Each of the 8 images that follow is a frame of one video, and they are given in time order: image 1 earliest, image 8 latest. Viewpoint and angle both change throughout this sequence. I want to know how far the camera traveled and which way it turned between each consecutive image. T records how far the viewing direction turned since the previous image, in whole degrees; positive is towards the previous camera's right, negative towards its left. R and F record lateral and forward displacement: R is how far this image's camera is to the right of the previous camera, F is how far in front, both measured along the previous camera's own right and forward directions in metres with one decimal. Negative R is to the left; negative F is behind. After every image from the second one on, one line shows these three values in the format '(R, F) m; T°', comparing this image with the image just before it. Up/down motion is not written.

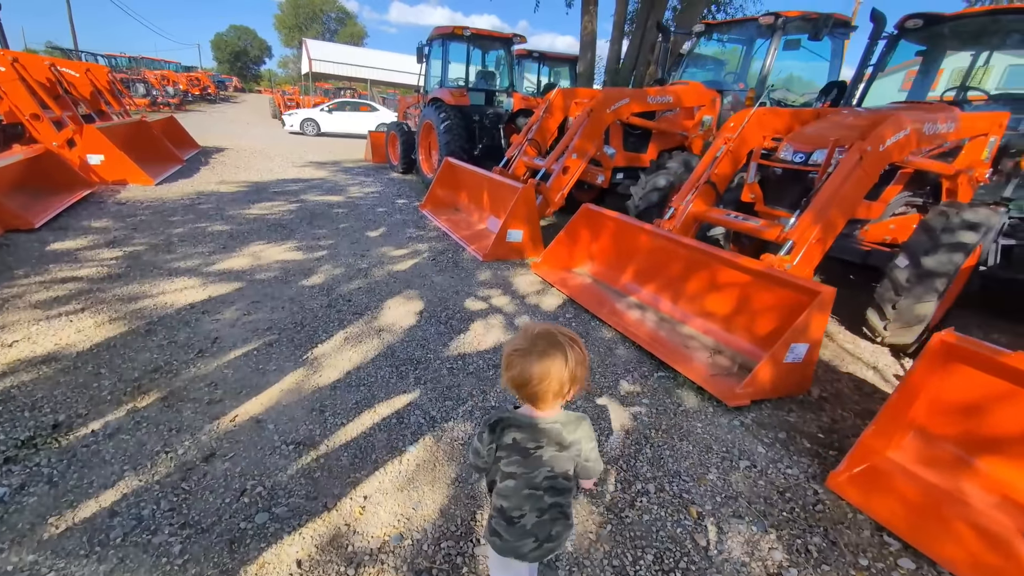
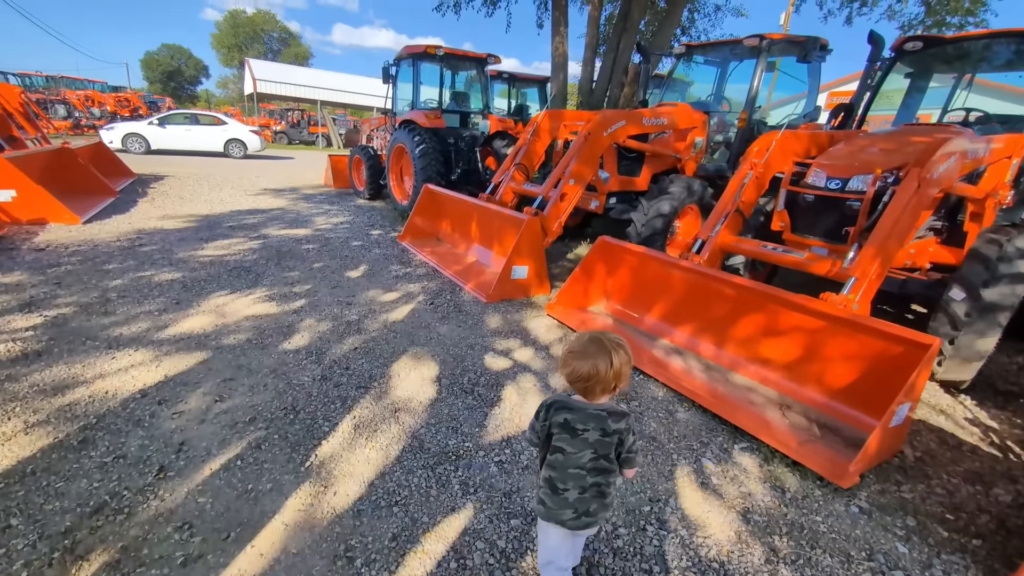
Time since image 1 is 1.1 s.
(-0.4, +0.5) m; +6°
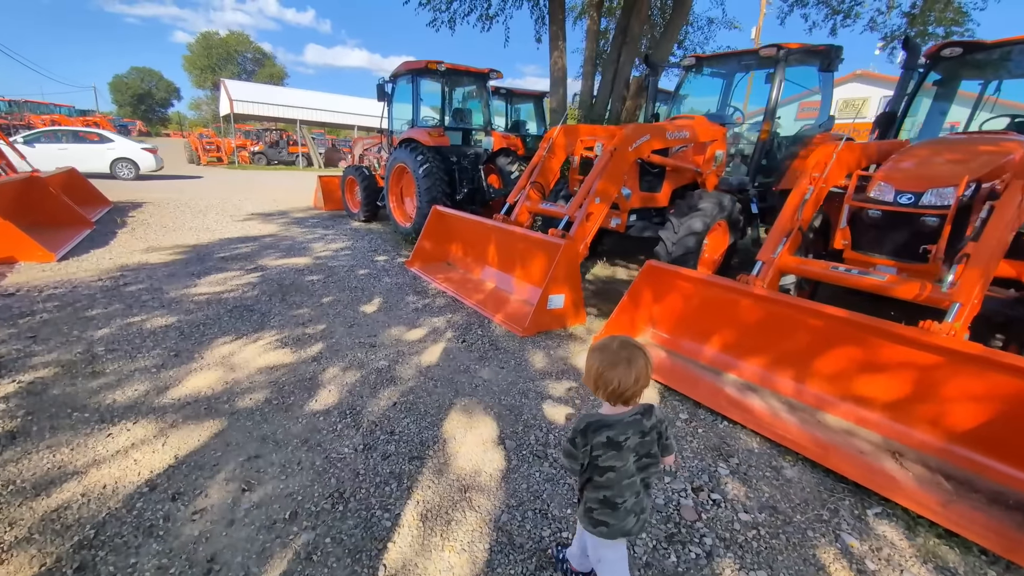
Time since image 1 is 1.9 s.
(-0.4, +0.4) m; +2°
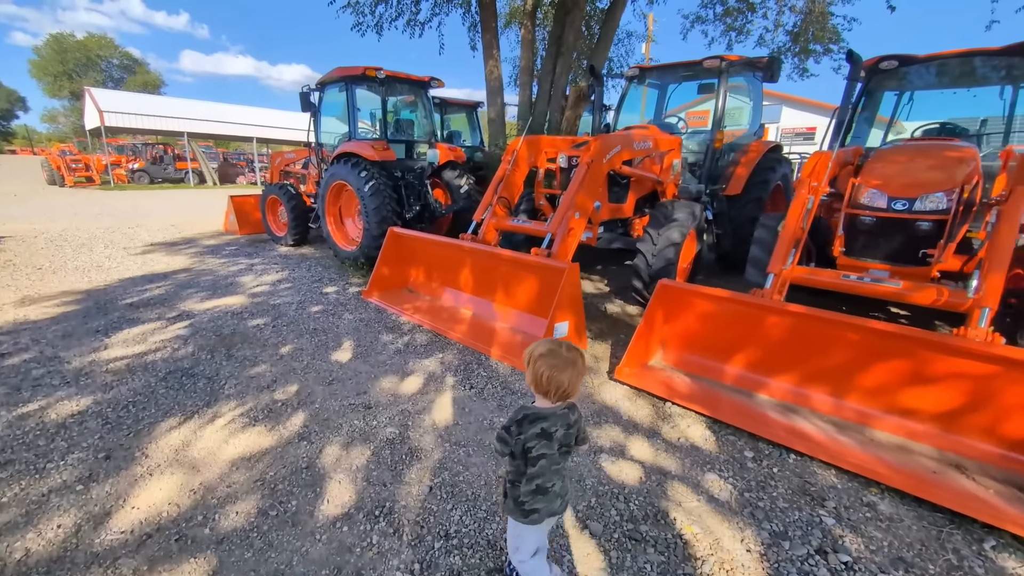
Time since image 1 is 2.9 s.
(-0.6, +0.4) m; +10°
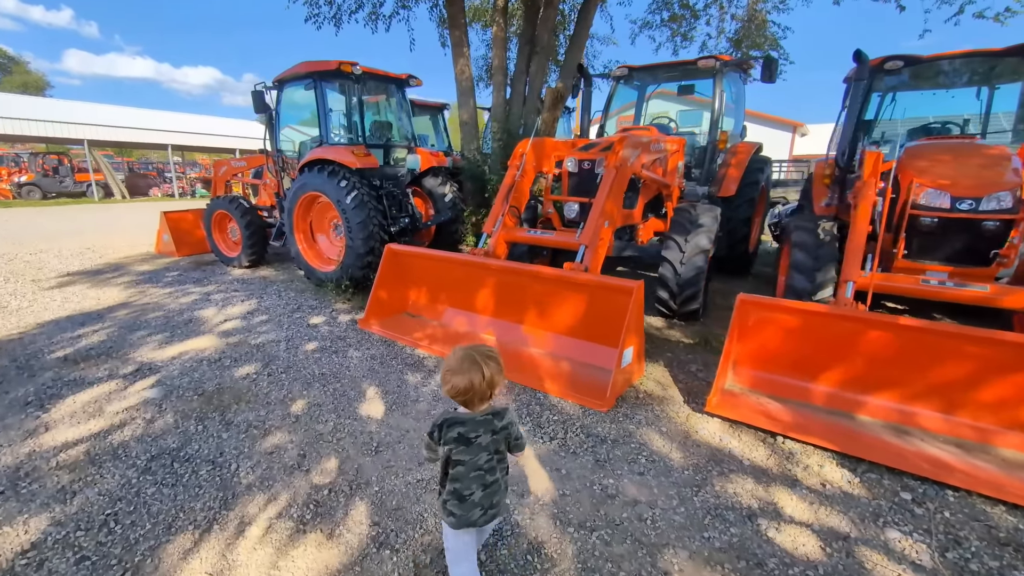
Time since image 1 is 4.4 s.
(-0.7, +0.5) m; +8°
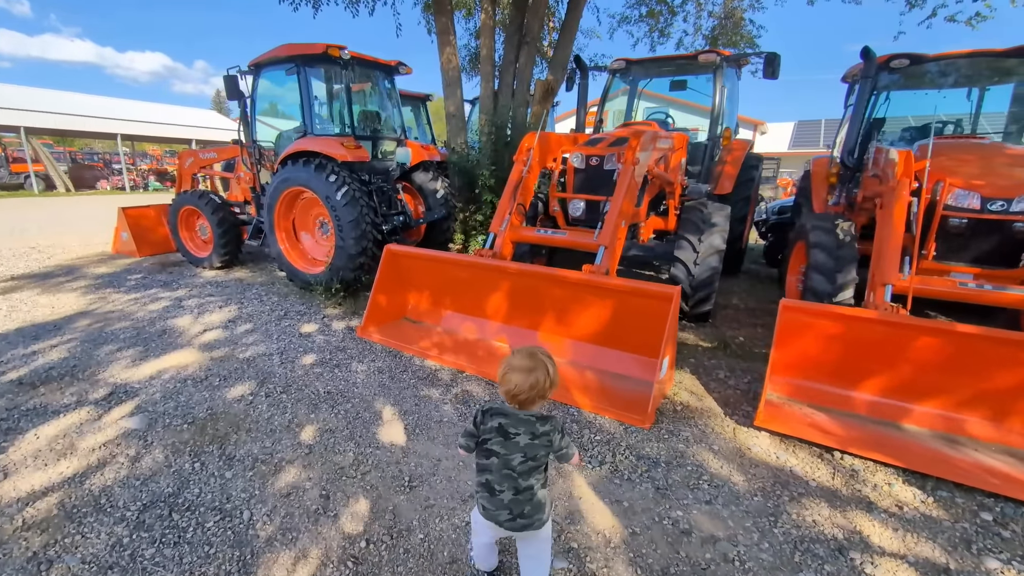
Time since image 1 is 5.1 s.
(-0.4, +0.3) m; +4°
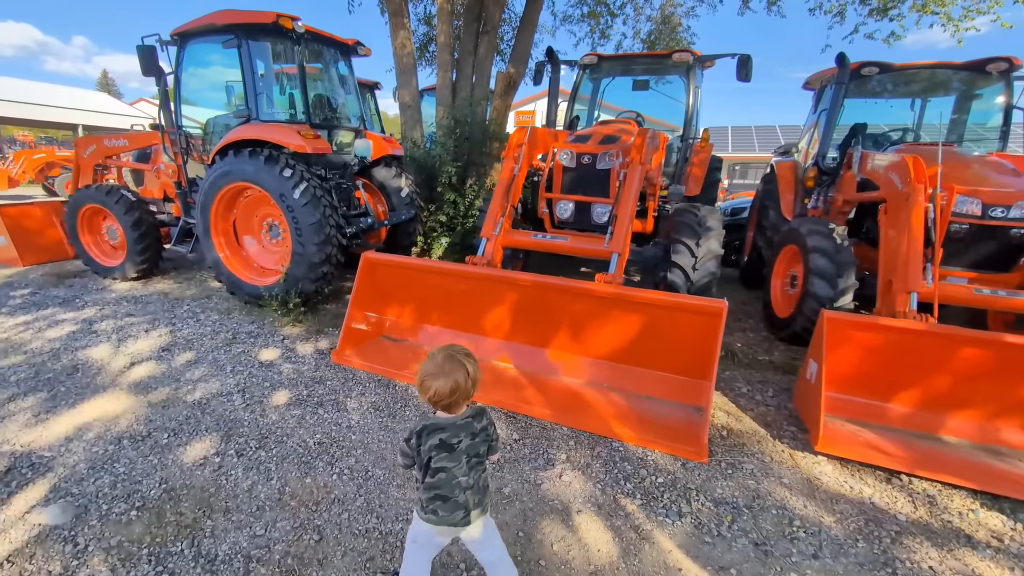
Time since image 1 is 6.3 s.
(-0.5, +0.4) m; +9°
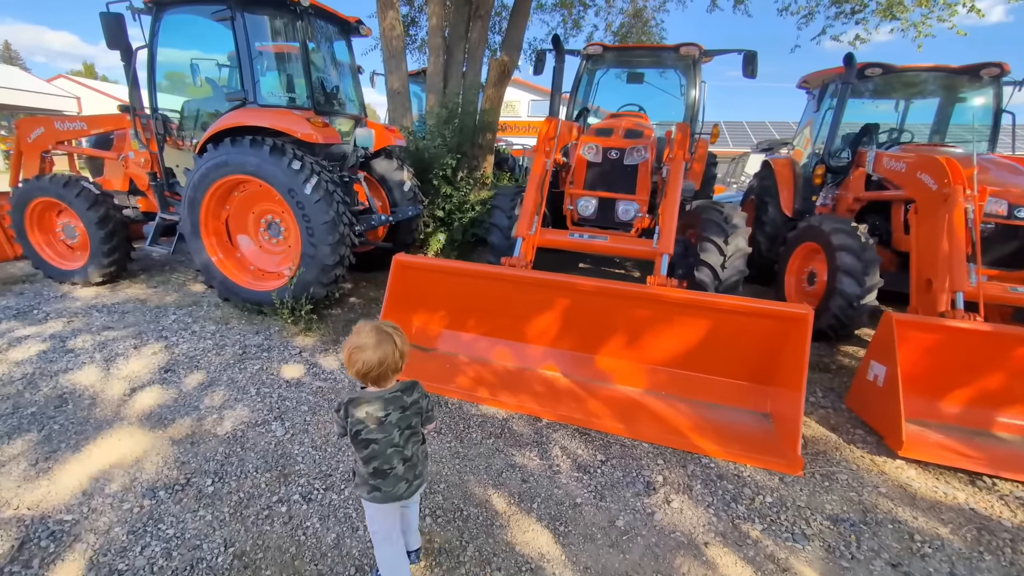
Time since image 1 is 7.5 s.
(-0.6, +0.2) m; +6°
